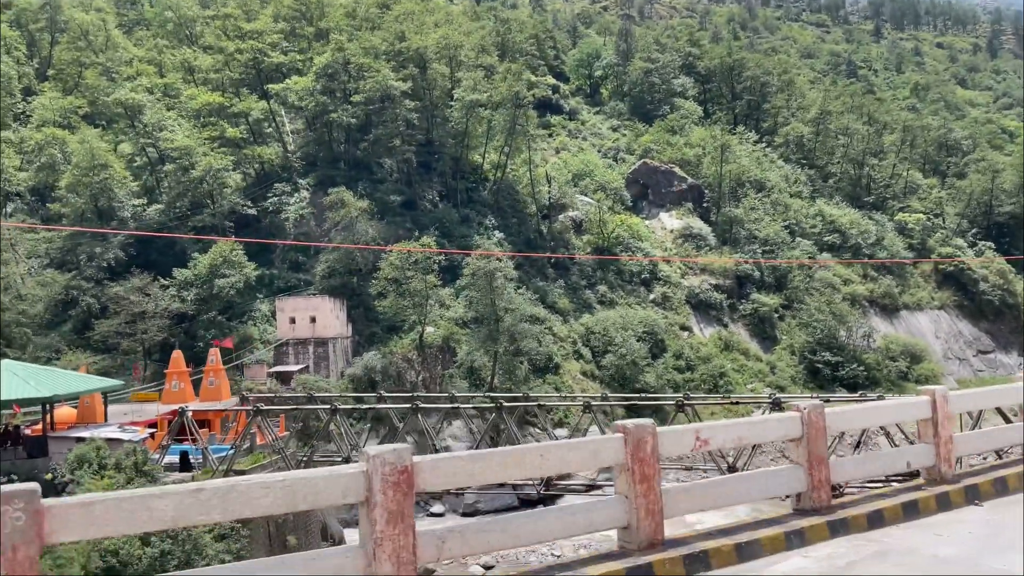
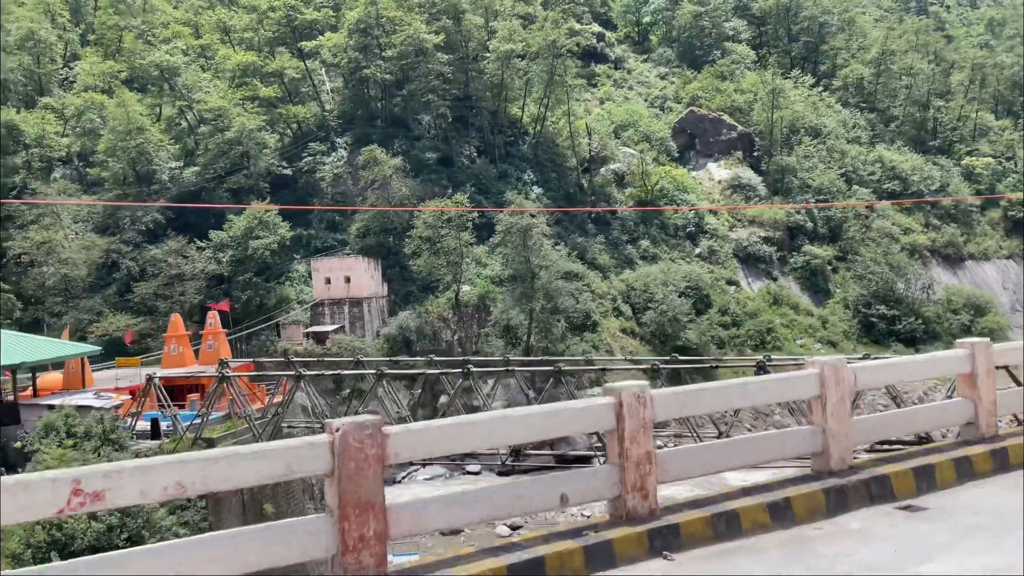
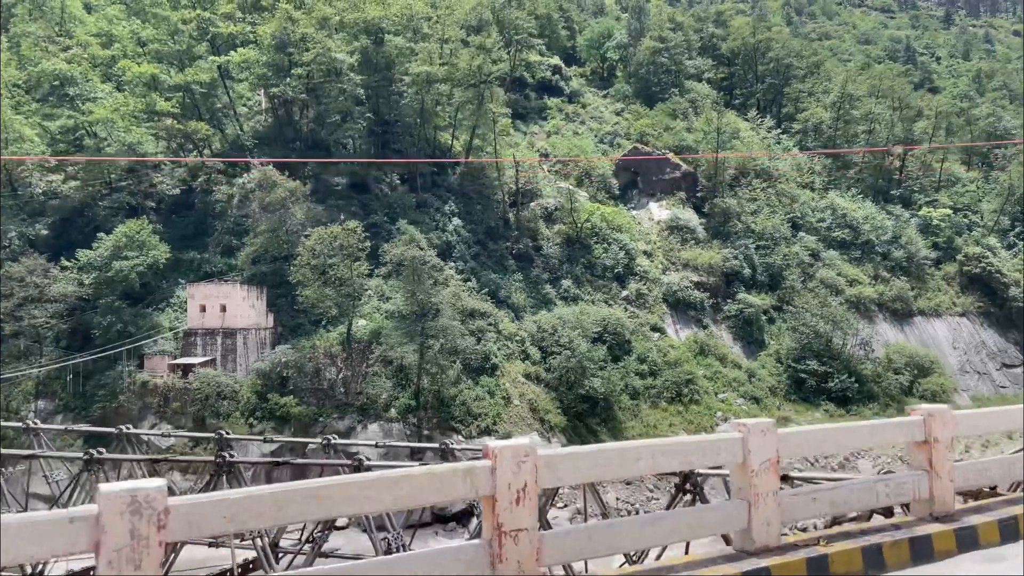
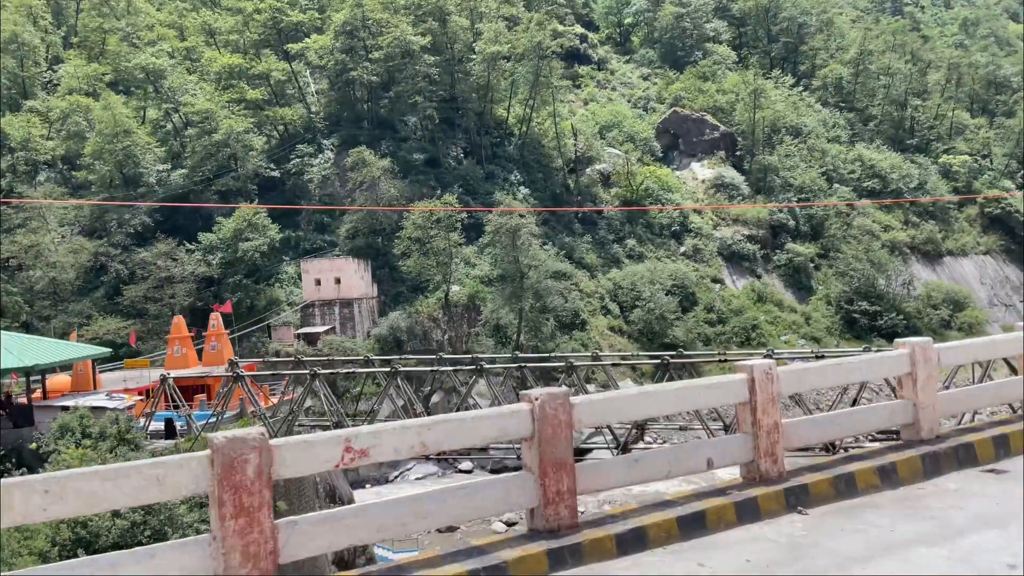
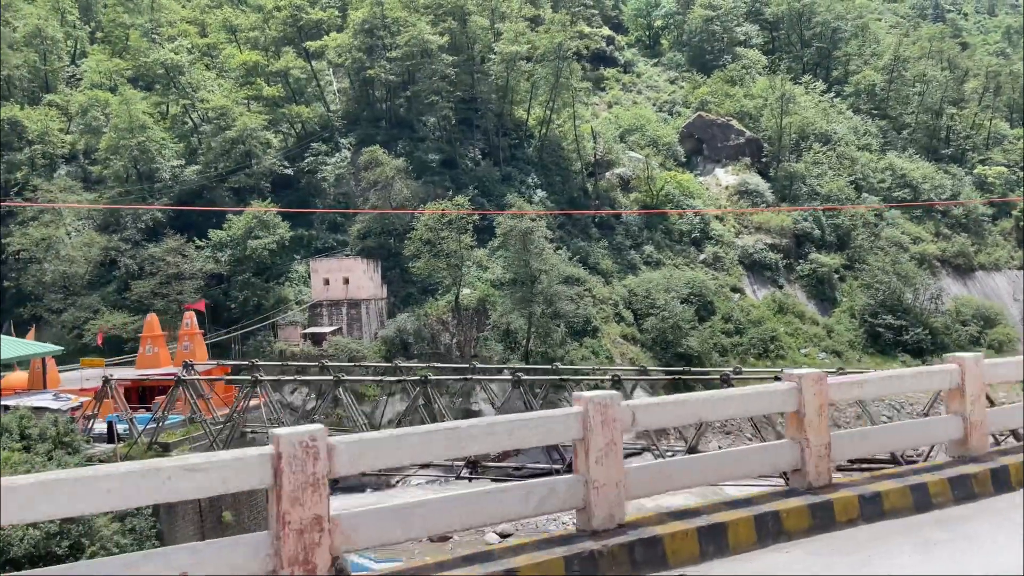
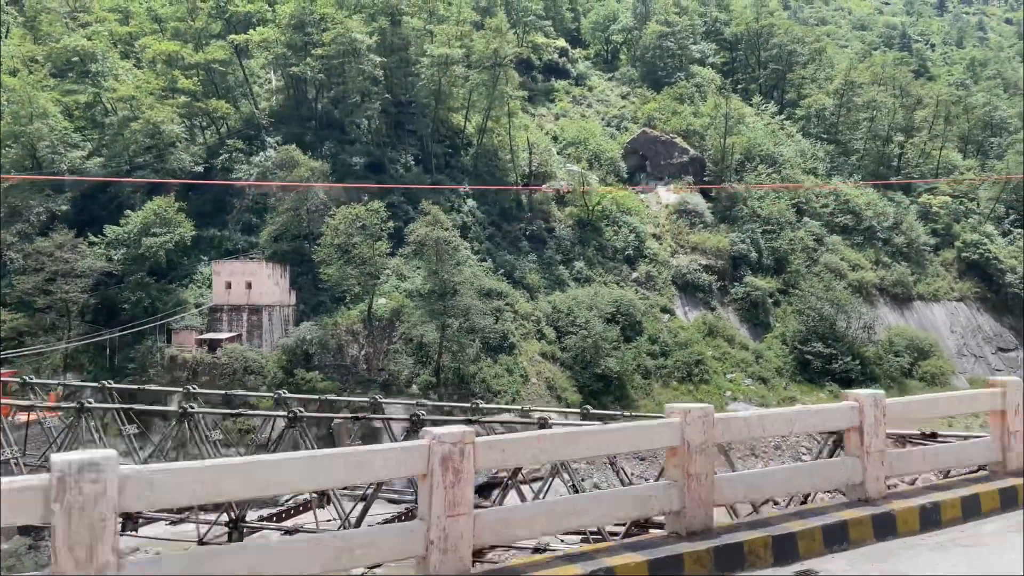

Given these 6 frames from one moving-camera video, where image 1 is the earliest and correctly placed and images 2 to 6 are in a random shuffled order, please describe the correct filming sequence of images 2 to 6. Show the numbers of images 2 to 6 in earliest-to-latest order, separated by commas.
4, 2, 5, 6, 3
